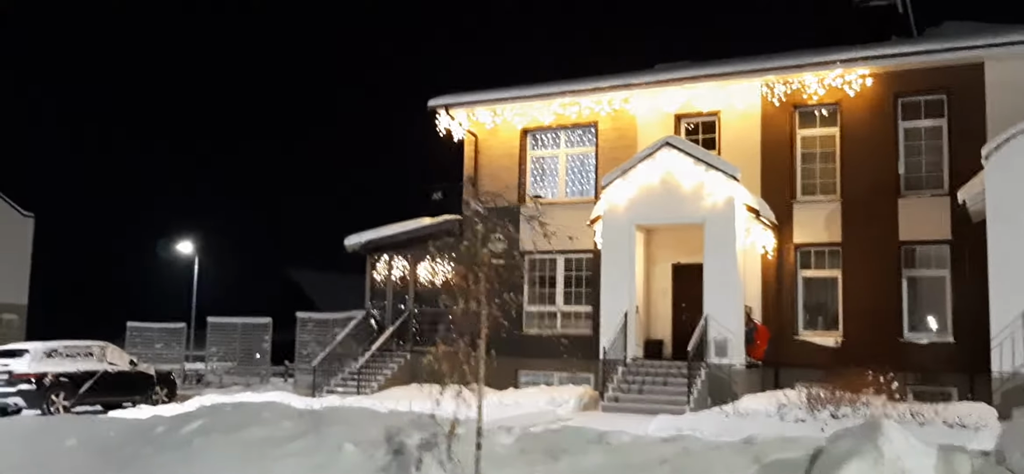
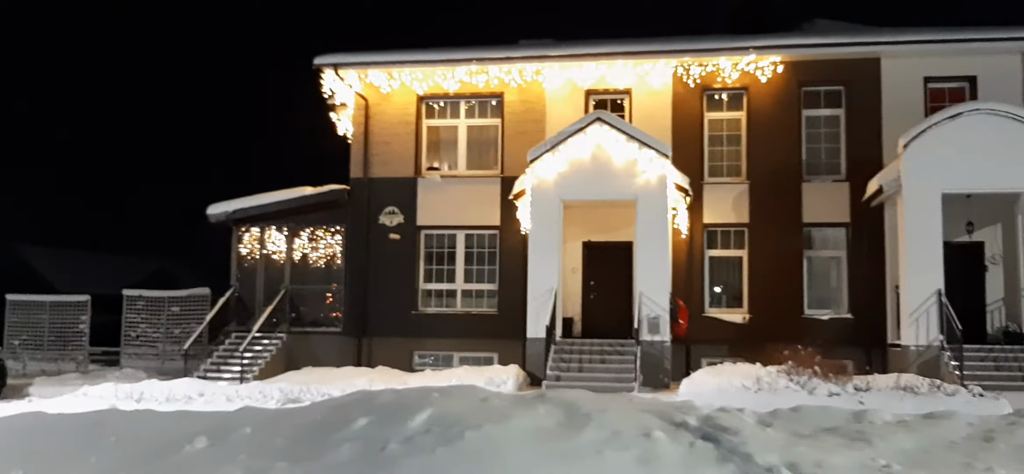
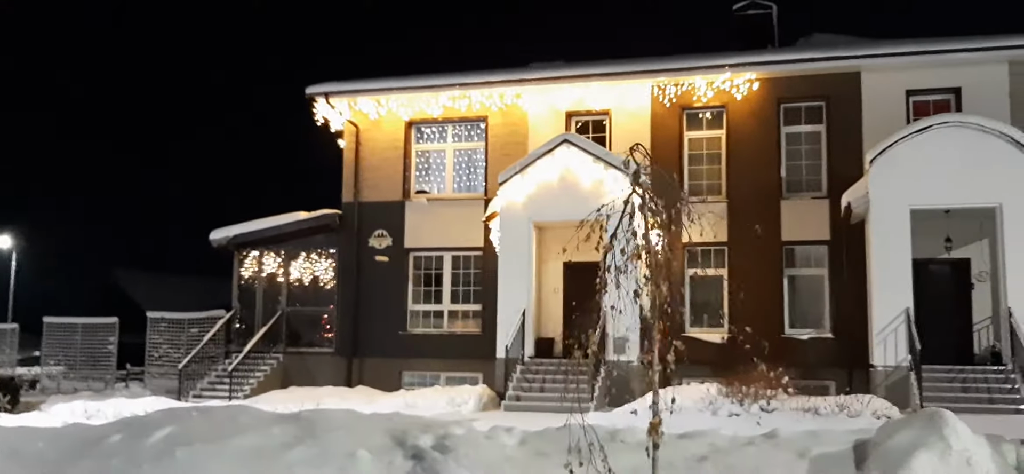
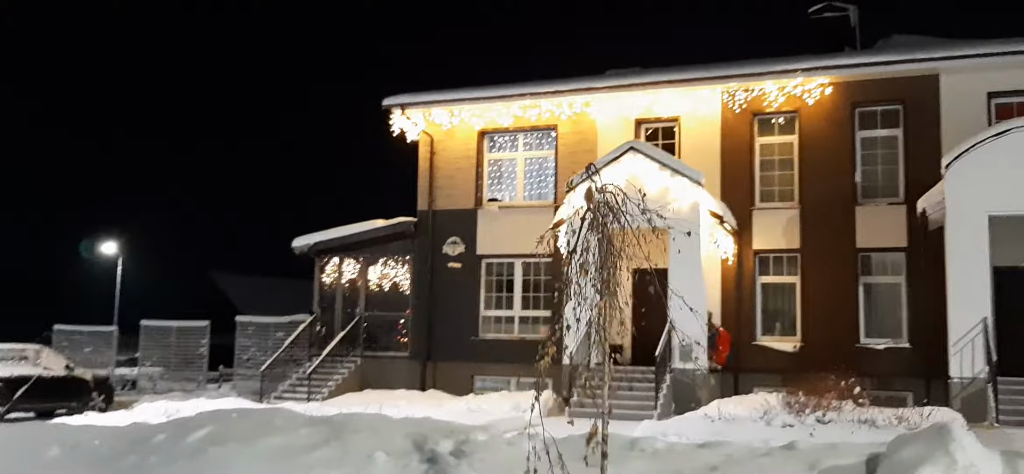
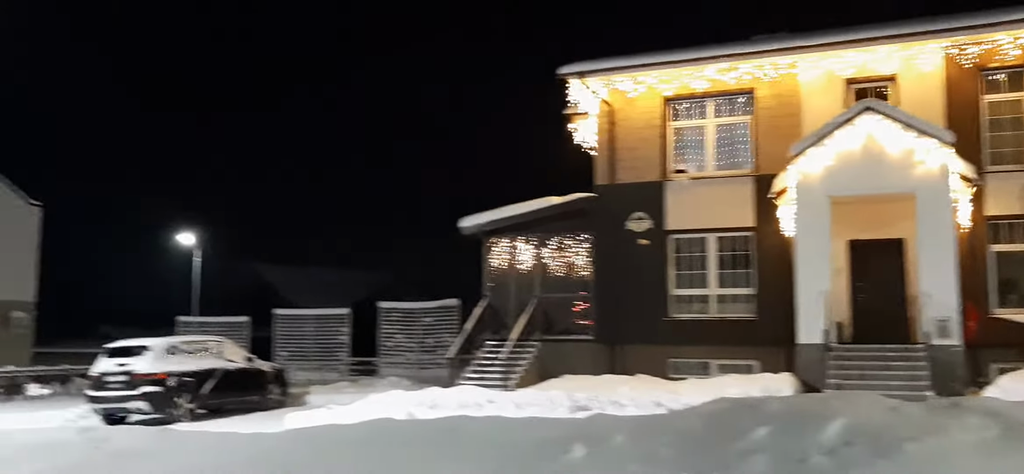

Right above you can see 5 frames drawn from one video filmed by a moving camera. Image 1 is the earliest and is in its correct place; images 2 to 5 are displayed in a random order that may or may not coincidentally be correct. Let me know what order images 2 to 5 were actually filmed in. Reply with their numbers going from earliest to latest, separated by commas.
4, 3, 2, 5
